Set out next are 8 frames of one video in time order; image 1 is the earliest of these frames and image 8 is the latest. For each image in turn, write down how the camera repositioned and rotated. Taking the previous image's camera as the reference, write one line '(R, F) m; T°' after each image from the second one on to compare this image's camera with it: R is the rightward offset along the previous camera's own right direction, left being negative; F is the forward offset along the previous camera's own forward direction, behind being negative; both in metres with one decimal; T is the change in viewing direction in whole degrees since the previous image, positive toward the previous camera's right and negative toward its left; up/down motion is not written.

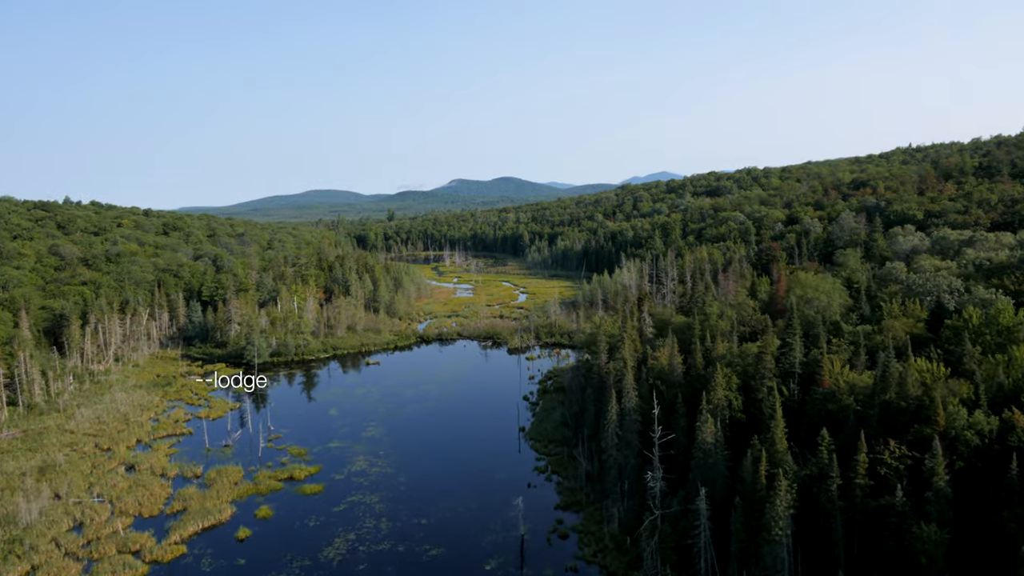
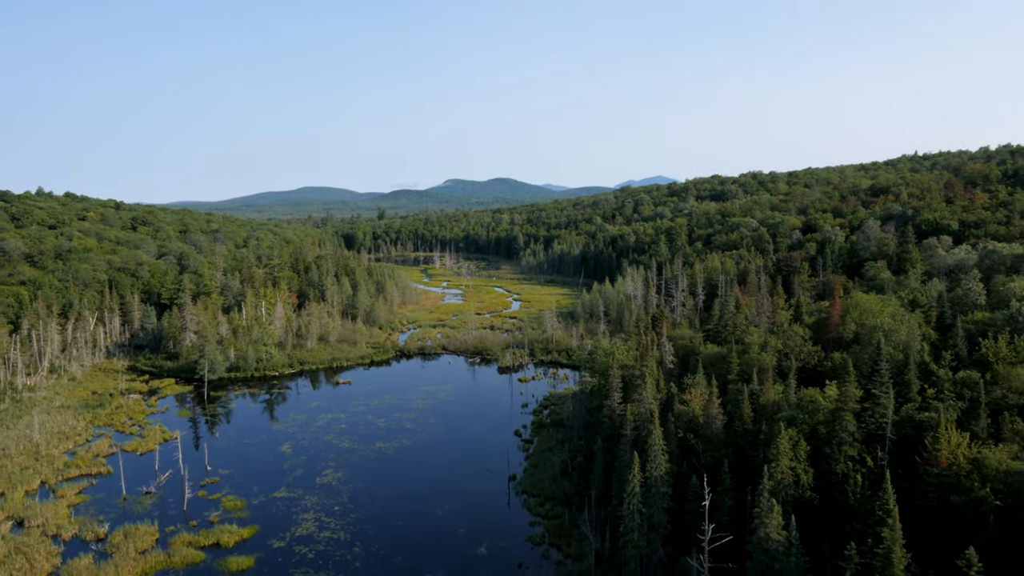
(+0.1, +10.4) m; +1°
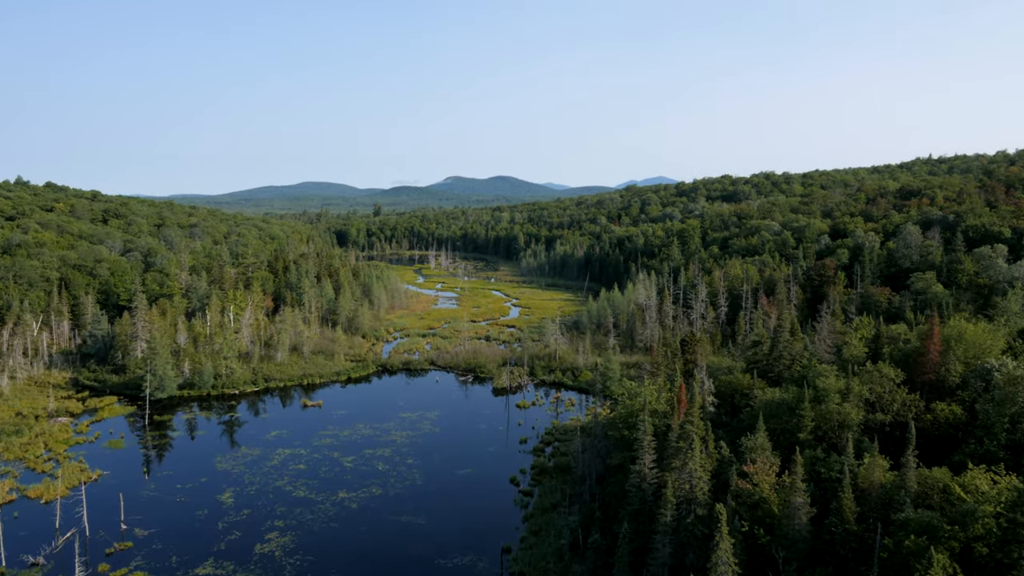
(0.0, +10.4) m; 0°
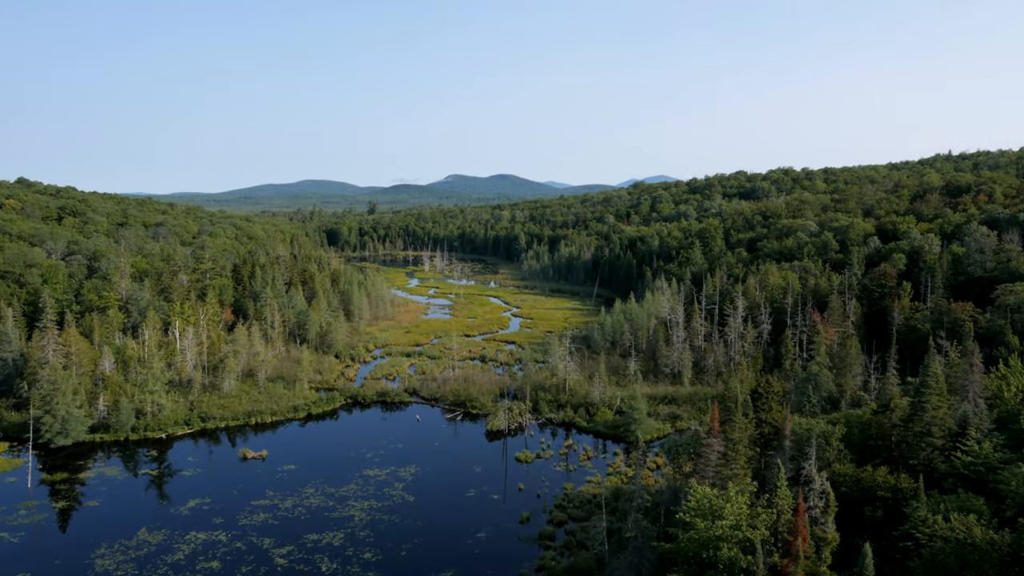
(+0.1, +14.0) m; 0°
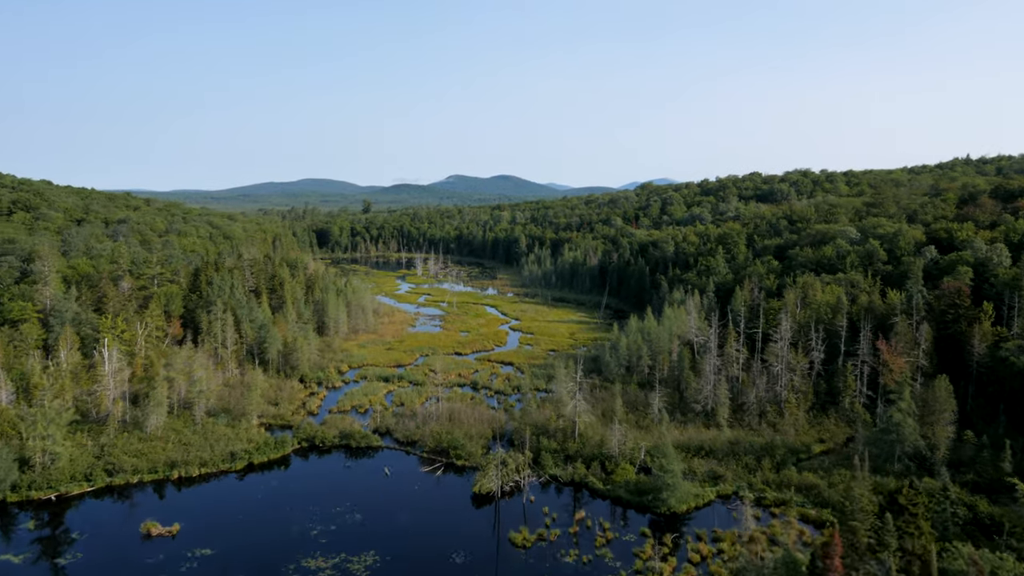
(+0.2, +12.2) m; 0°
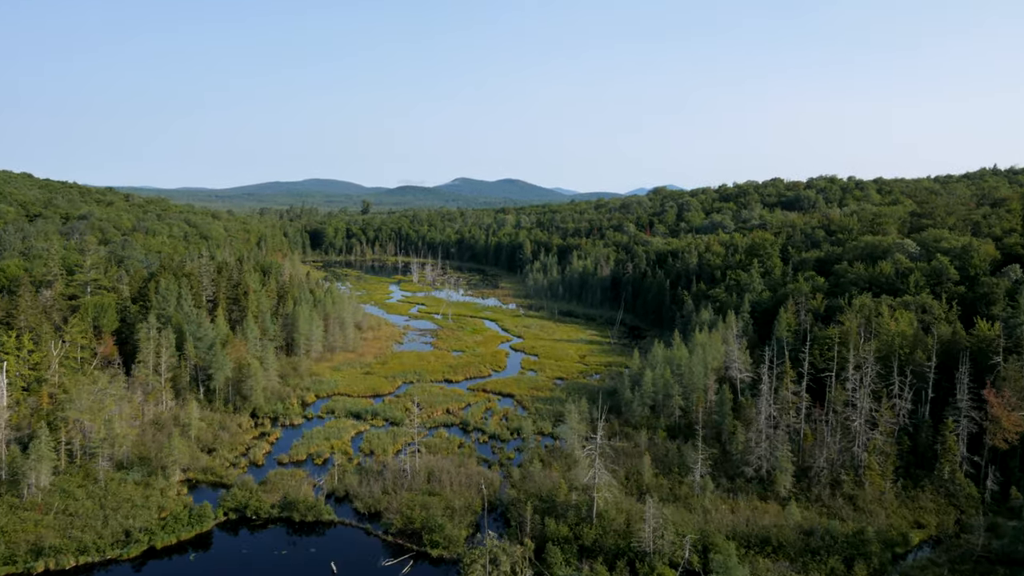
(+0.2, +12.3) m; 0°
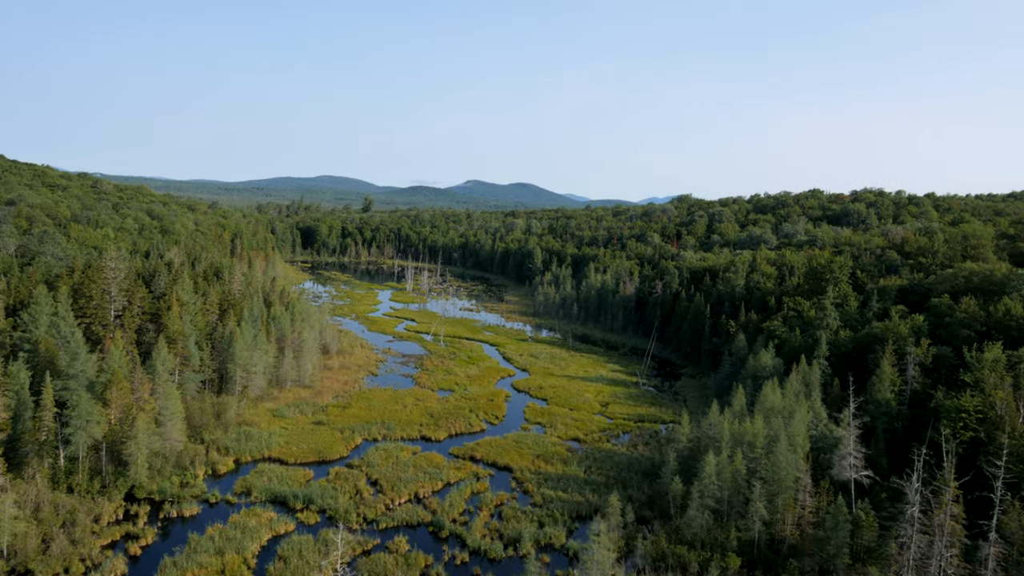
(+0.2, +17.5) m; -1°
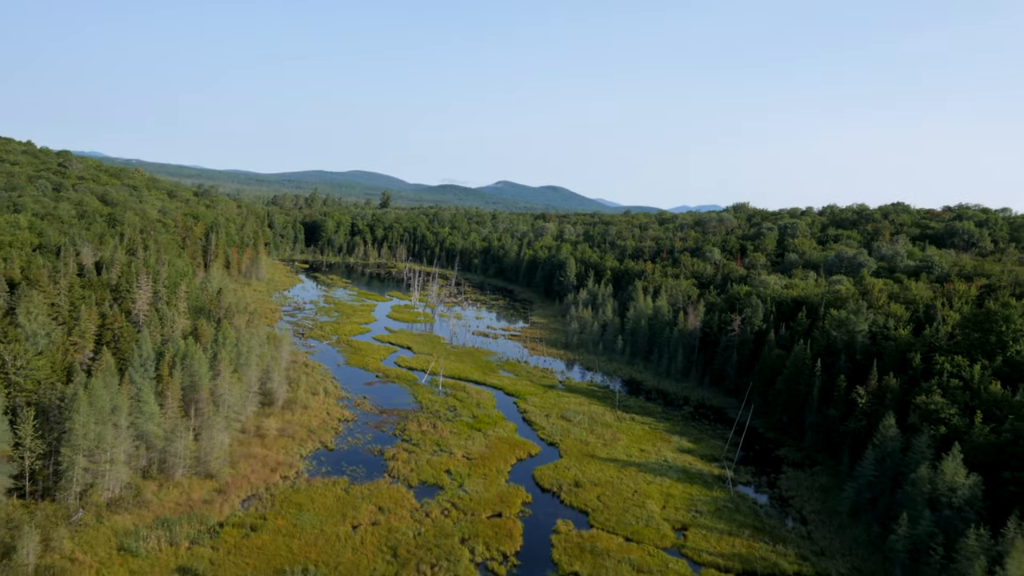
(-0.2, +22.8) m; -2°
